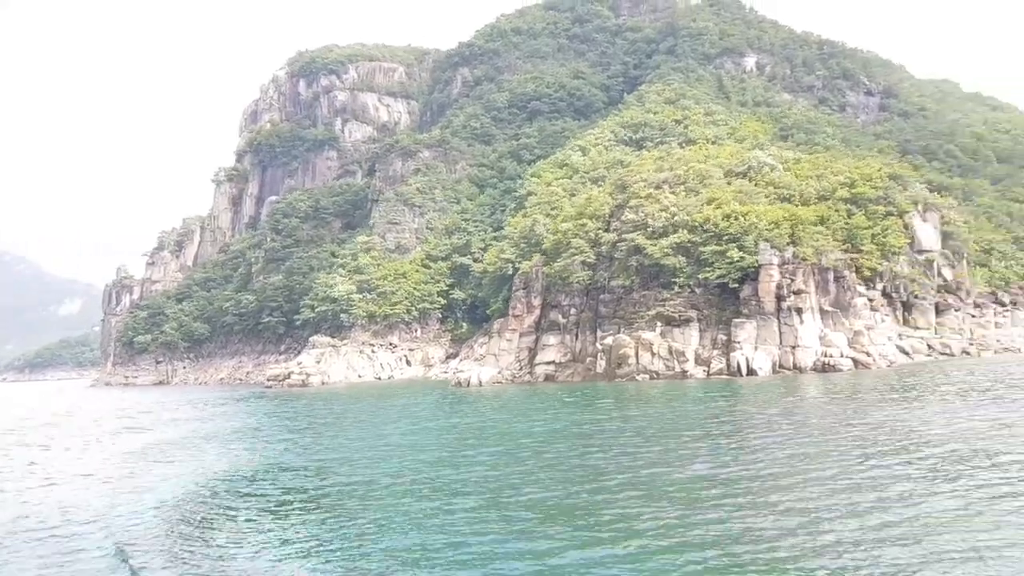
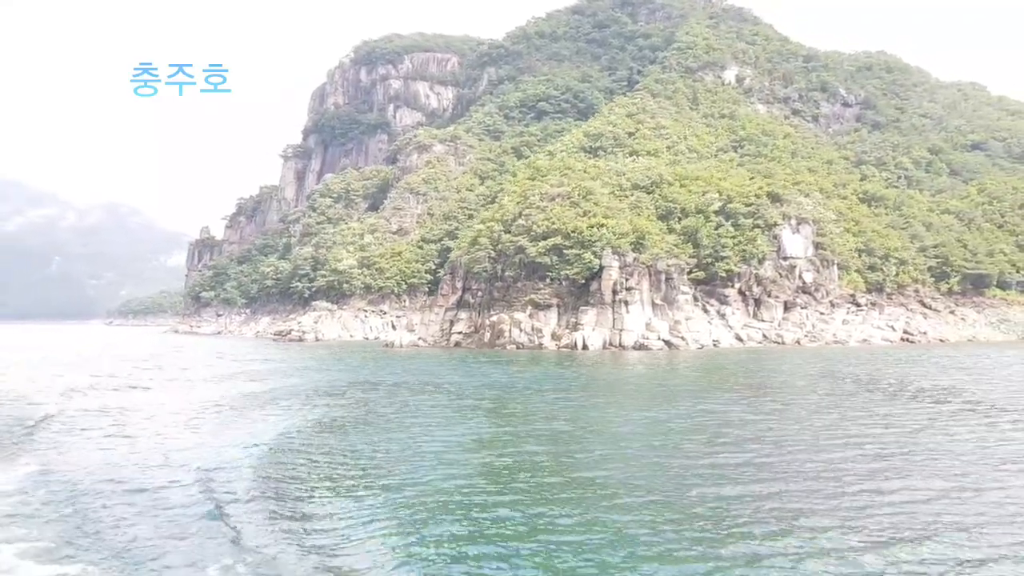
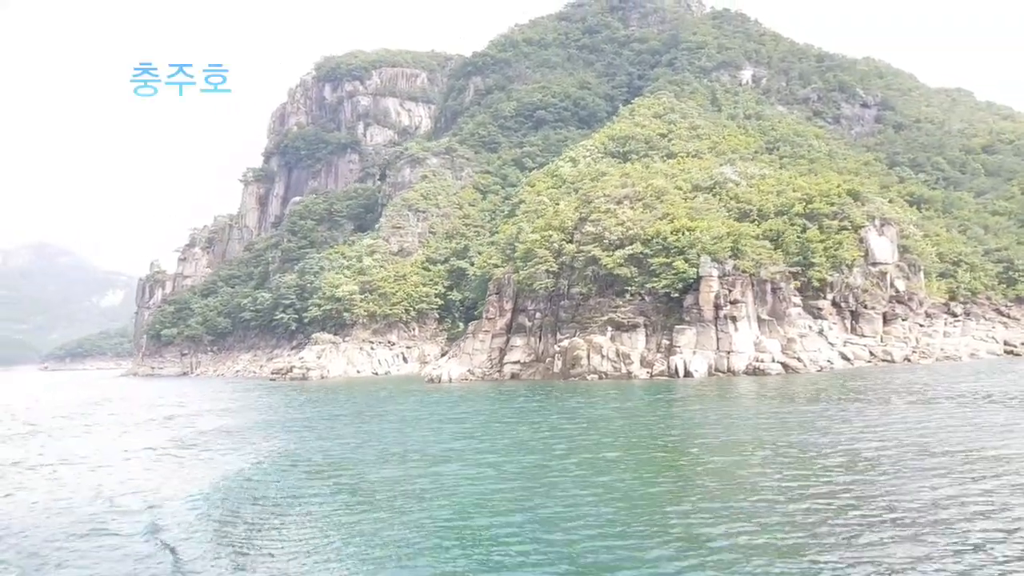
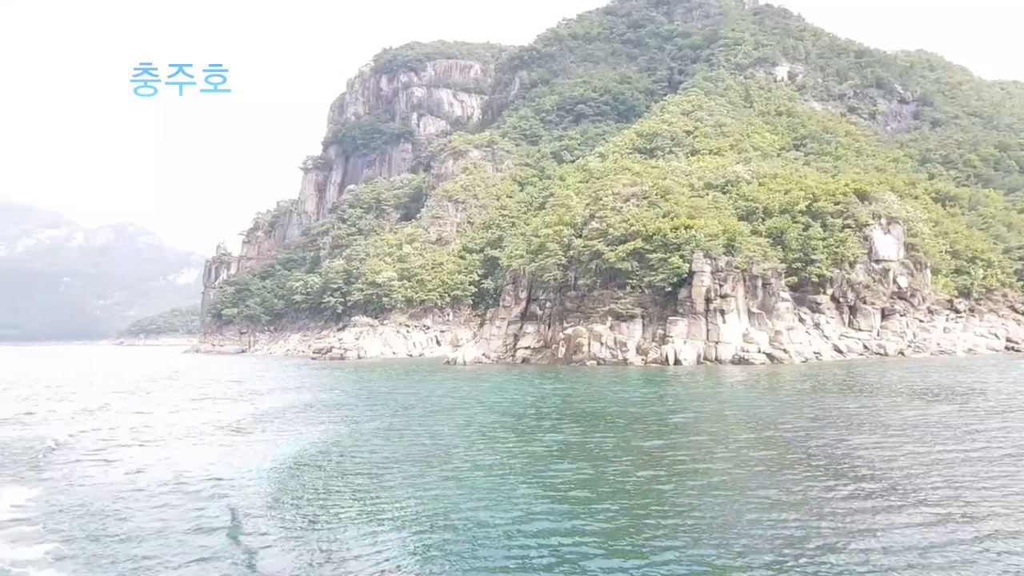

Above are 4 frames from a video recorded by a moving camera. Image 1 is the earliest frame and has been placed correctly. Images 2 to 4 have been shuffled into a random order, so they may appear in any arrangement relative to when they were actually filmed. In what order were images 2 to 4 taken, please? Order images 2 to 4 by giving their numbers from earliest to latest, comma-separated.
3, 4, 2
